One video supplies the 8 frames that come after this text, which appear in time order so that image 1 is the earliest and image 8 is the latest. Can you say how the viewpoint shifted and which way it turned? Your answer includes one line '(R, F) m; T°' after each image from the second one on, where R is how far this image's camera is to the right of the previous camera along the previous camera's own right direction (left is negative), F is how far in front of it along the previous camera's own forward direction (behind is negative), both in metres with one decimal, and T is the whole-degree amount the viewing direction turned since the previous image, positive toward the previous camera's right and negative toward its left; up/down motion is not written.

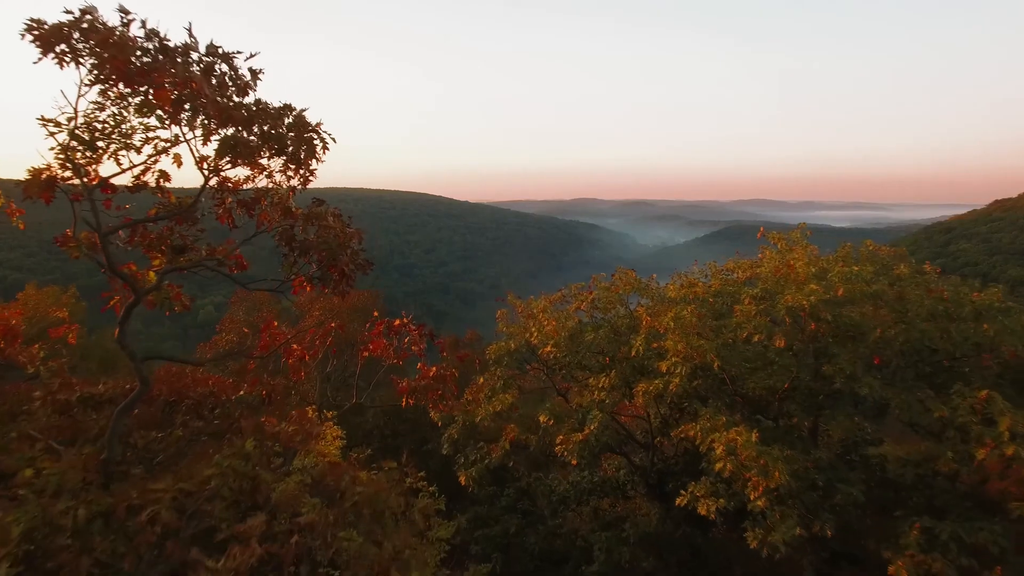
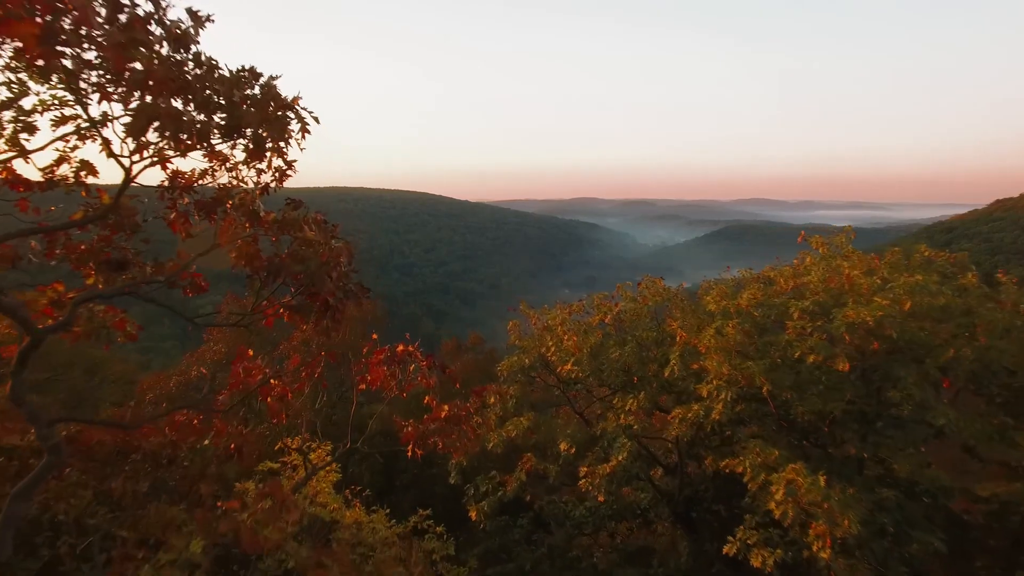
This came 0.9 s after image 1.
(-0.2, +0.8) m; 0°
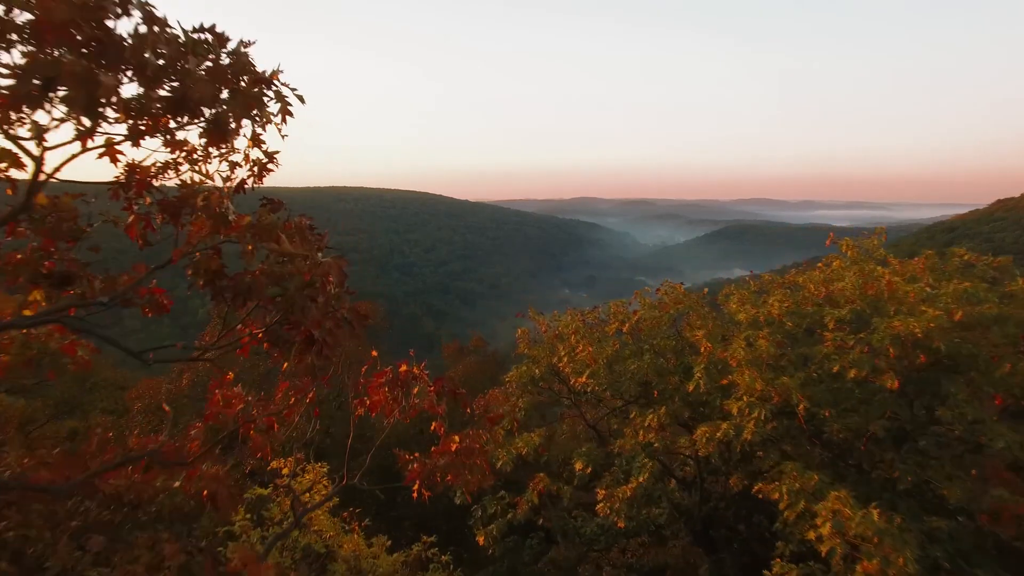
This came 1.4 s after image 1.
(-0.1, +0.4) m; 0°
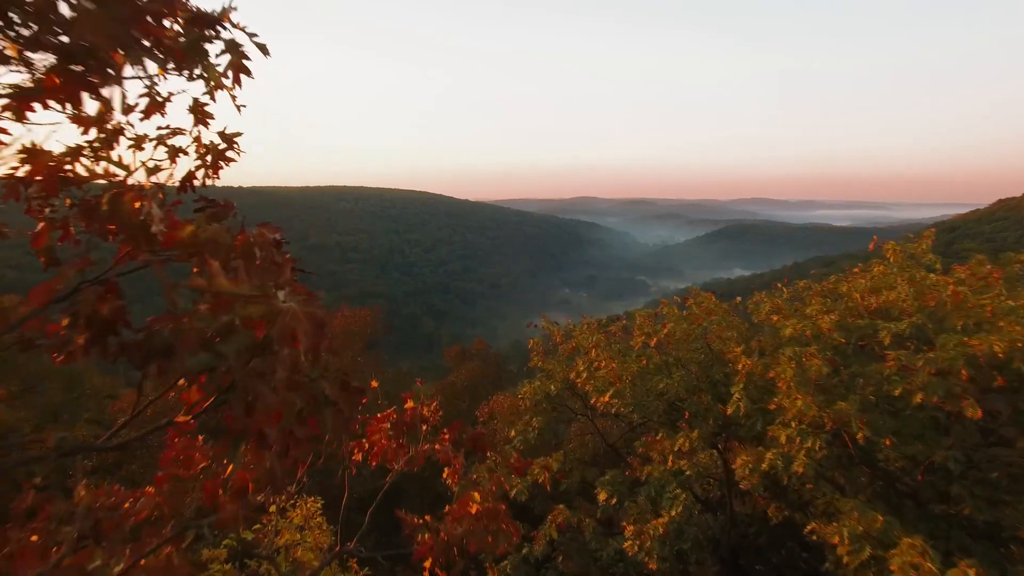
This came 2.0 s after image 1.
(-0.2, +0.6) m; 0°
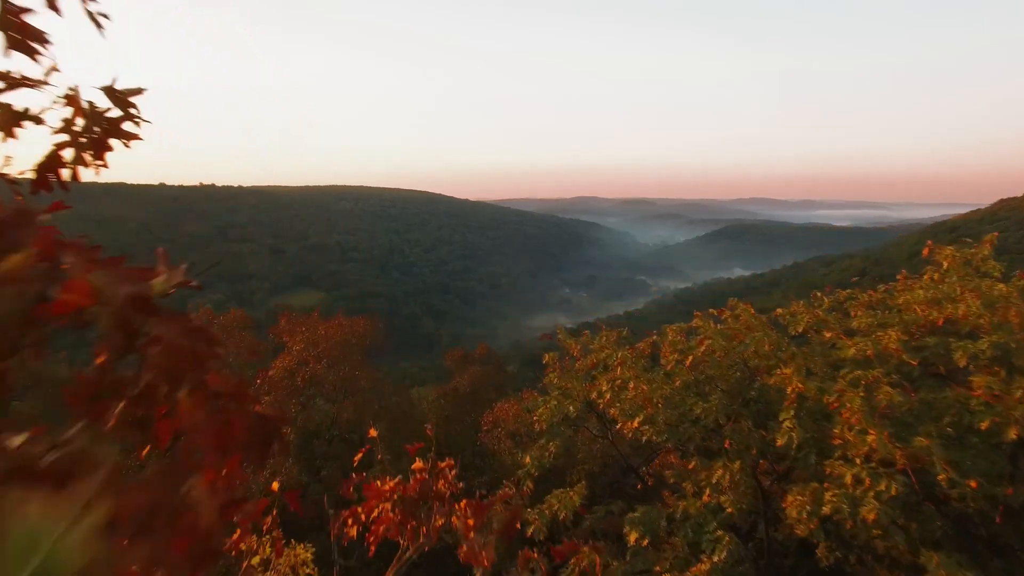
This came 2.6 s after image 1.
(-0.2, +0.6) m; 0°
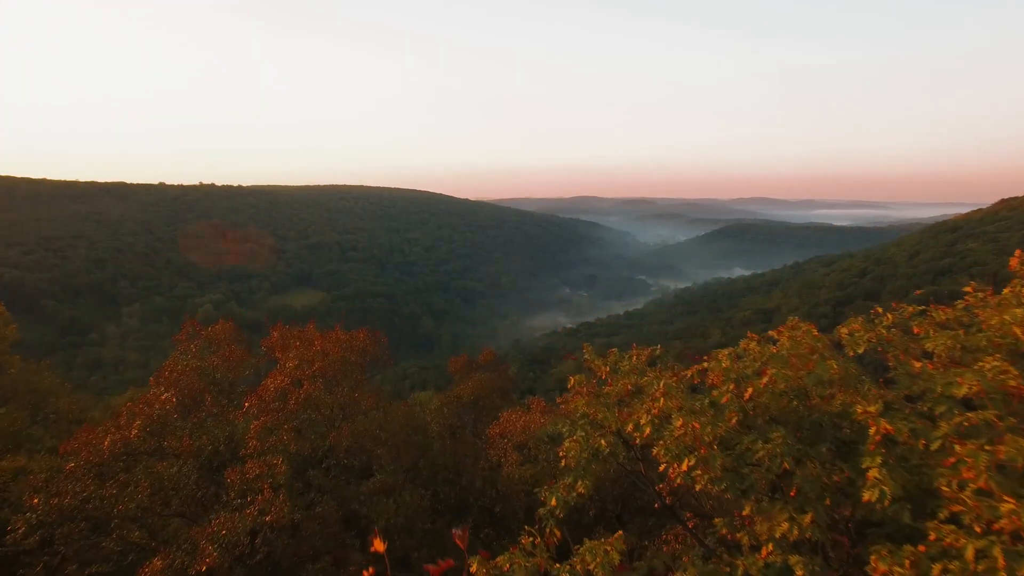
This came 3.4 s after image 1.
(-0.2, +0.7) m; 0°
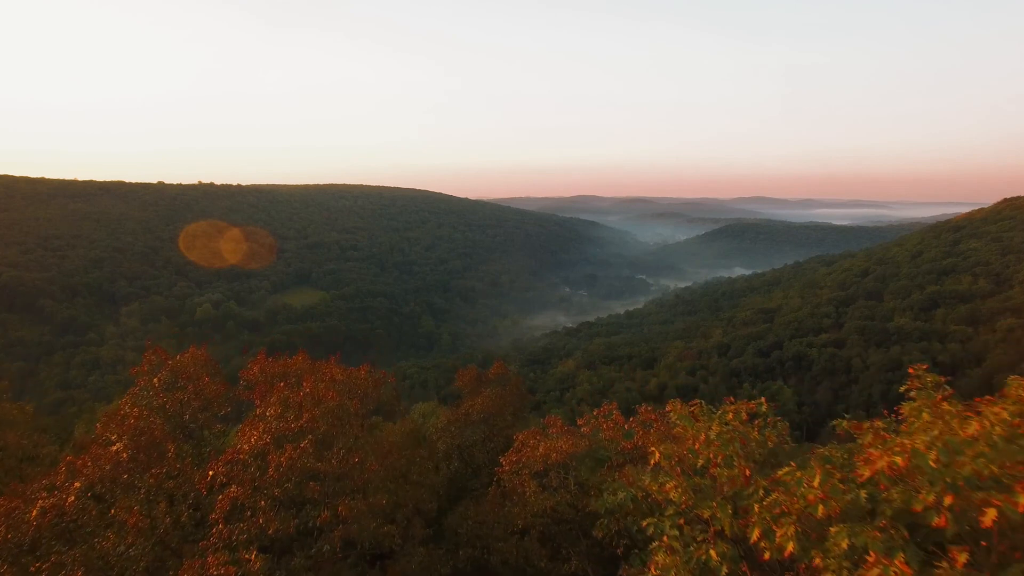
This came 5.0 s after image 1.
(-0.5, +1.2) m; 0°
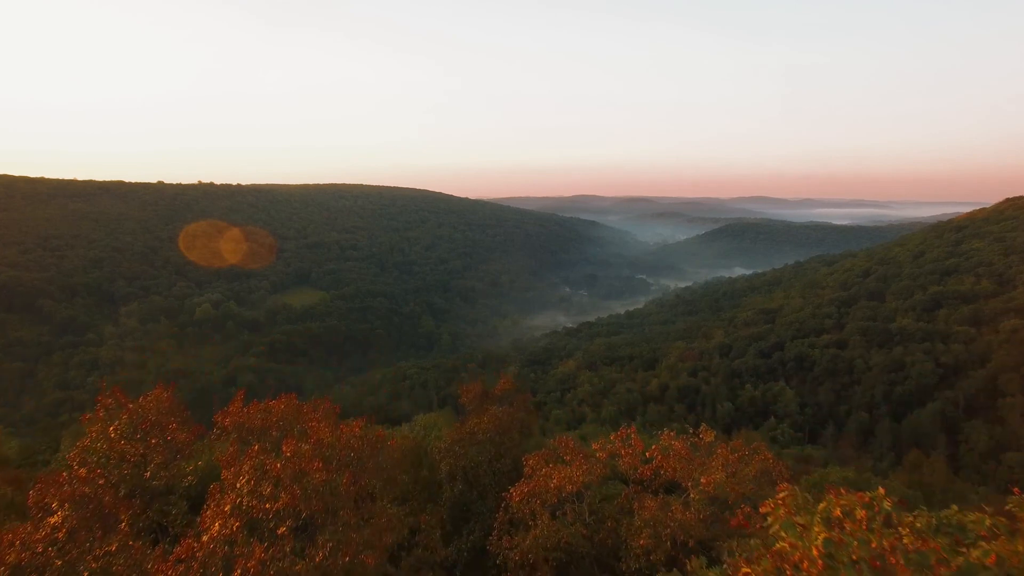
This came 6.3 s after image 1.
(-0.3, +1.0) m; 0°
